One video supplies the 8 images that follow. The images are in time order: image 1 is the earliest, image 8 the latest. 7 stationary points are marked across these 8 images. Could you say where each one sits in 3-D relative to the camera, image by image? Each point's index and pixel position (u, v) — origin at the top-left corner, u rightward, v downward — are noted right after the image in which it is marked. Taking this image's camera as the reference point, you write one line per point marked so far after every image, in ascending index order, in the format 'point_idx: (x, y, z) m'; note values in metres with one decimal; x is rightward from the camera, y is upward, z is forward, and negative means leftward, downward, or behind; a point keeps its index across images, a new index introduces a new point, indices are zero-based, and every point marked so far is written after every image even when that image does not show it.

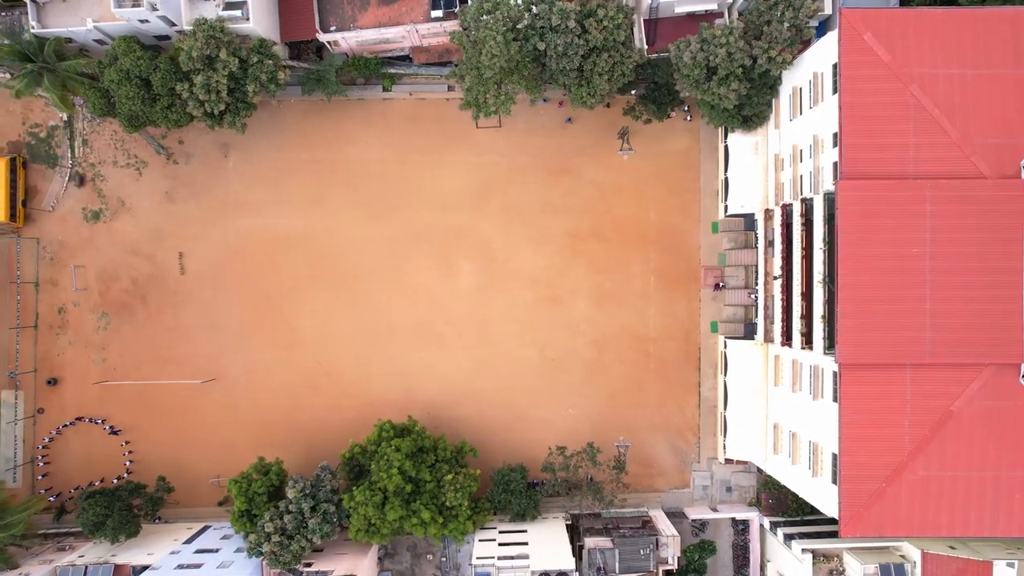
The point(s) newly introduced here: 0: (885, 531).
0: (+10.1, -6.6, +19.0) m
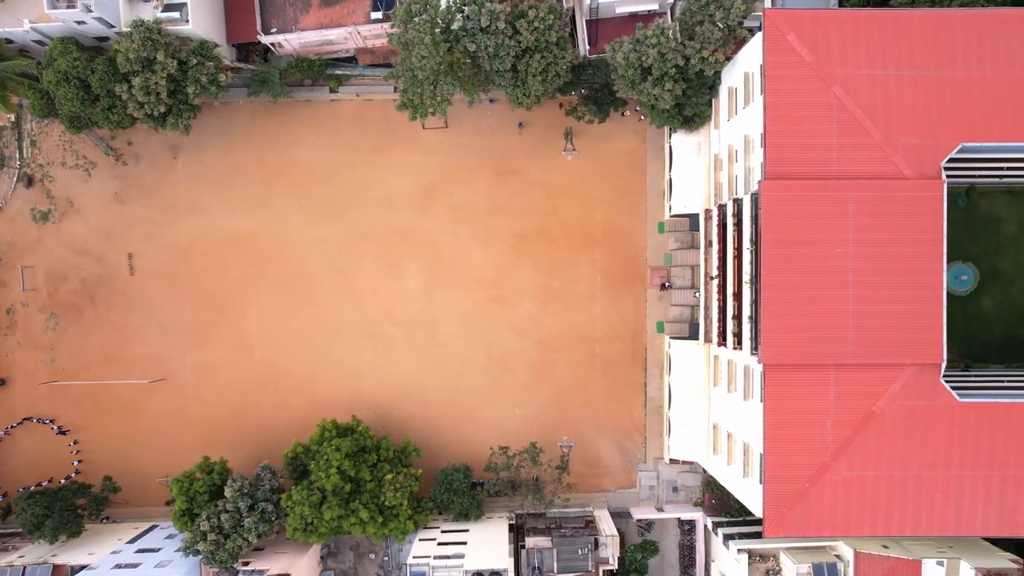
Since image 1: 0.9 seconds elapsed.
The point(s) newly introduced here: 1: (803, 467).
0: (+8.0, -6.6, +19.1) m
1: (+7.8, -4.8, +19.0) m
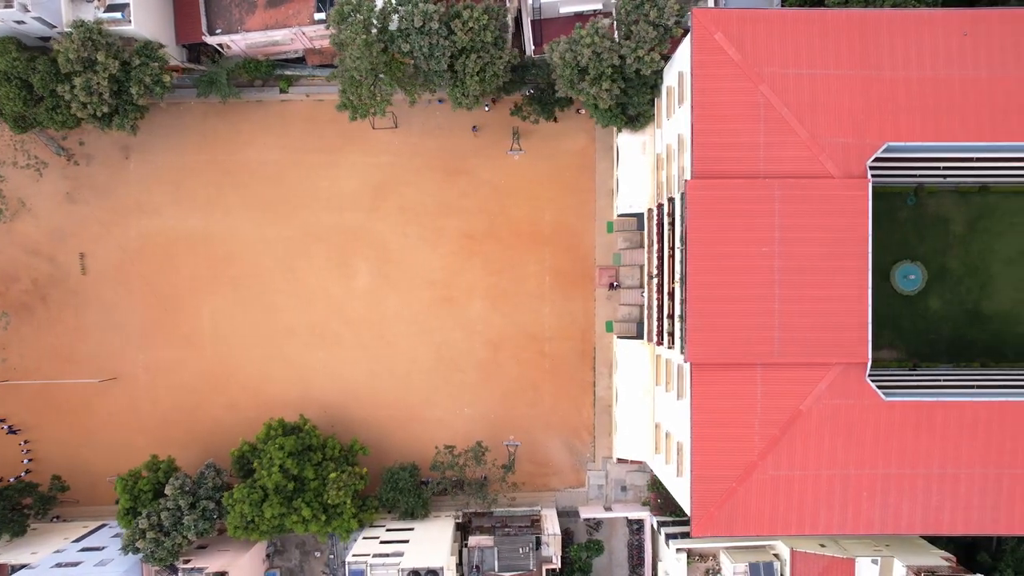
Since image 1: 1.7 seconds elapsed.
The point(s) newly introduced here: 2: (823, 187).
0: (+6.1, -6.6, +19.1) m
1: (+5.8, -4.8, +19.0) m
2: (+8.2, +2.7, +18.6) m
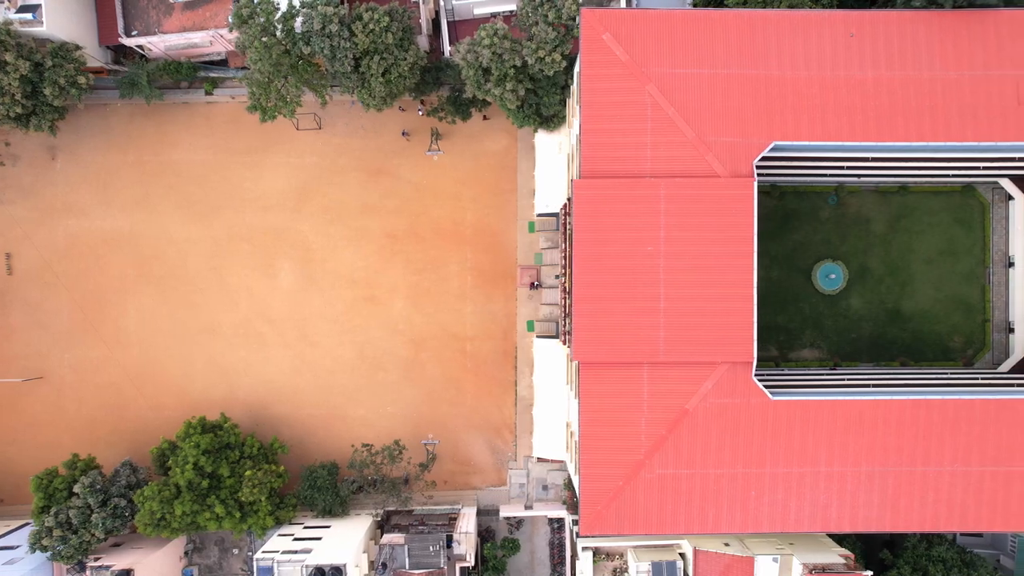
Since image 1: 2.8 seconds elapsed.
0: (+3.0, -6.6, +19.2) m
1: (+2.8, -4.8, +19.1) m
2: (+5.2, +2.7, +18.7) m
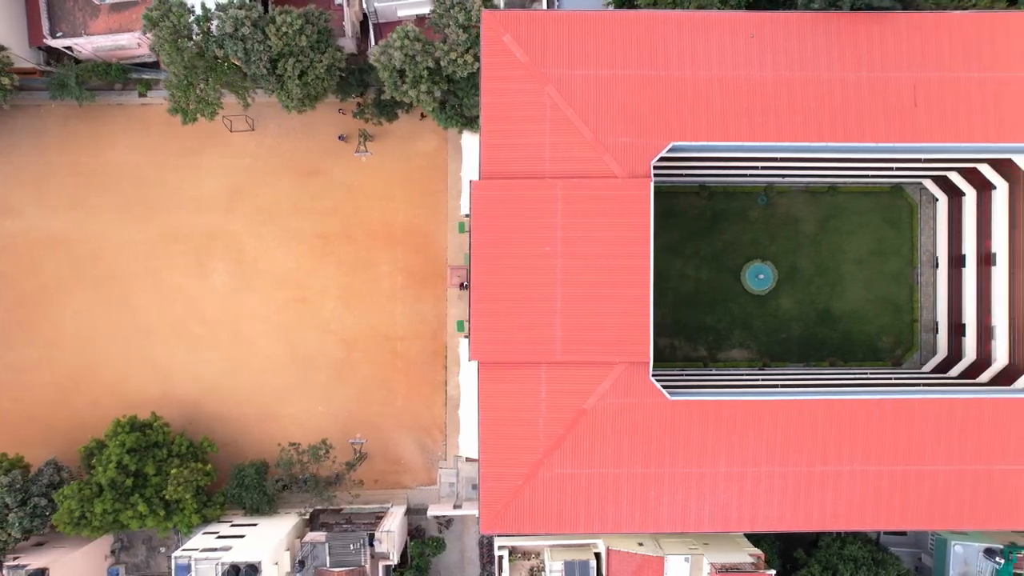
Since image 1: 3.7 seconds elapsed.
0: (+0.3, -6.6, +19.3) m
1: (+0.1, -4.8, +19.2) m
2: (+2.5, +2.7, +18.8) m
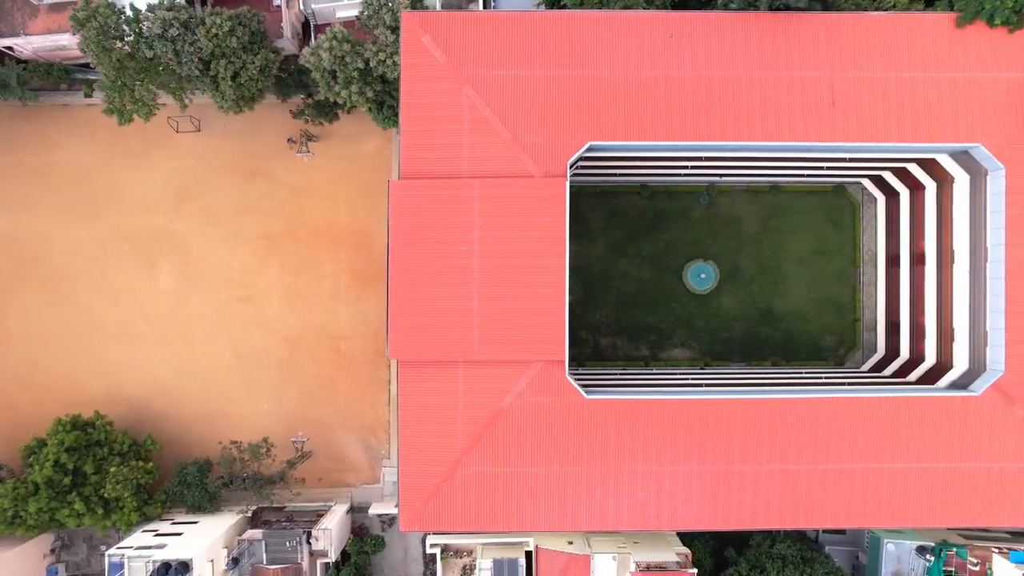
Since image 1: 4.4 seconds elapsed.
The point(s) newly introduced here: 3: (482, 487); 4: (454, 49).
0: (-1.9, -6.6, +19.4) m
1: (-2.1, -4.8, +19.3) m
2: (+0.2, +2.7, +18.9) m
3: (-0.8, -5.5, +19.3) m
4: (-1.6, +6.6, +19.4) m
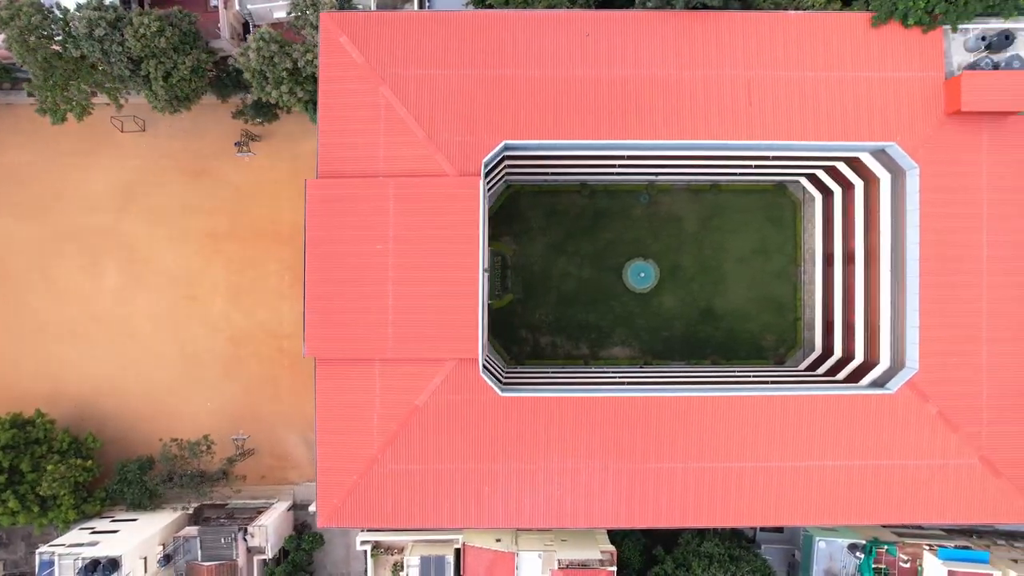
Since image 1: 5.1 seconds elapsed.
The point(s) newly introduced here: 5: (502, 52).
0: (-4.2, -6.5, +19.6) m
1: (-4.4, -4.7, +19.5) m
2: (-2.1, +2.8, +19.0) m
3: (-3.1, -5.4, +19.4) m
4: (-3.9, +6.6, +19.5) m
5: (-0.3, +6.5, +19.5) m
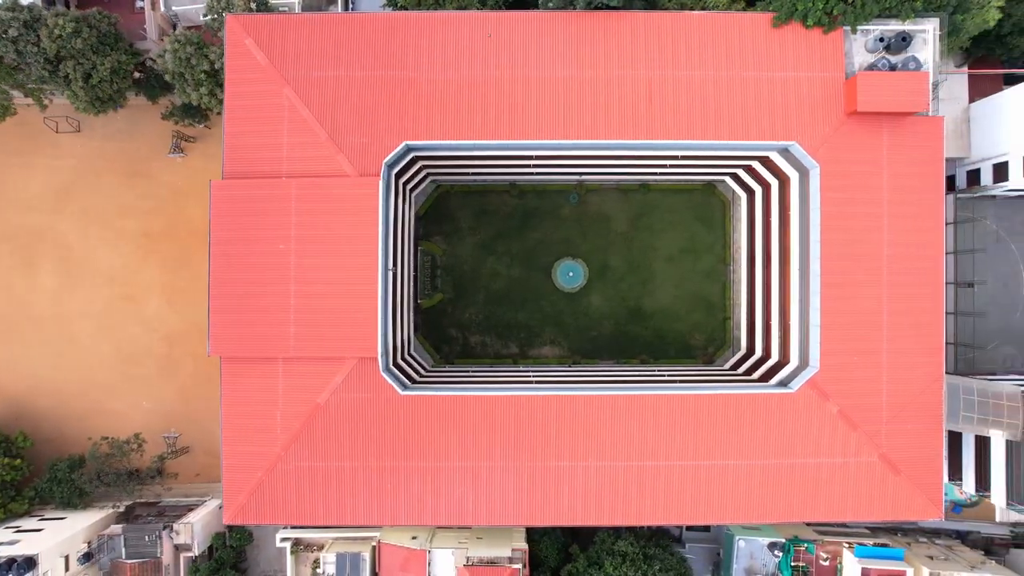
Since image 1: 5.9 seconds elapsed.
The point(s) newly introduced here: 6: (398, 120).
0: (-6.9, -6.5, +19.7) m
1: (-7.1, -4.7, +19.6) m
2: (-4.8, +2.8, +19.1) m
3: (-5.8, -5.4, +19.6) m
4: (-6.6, +6.6, +19.6) m
5: (-3.0, +6.5, +19.6) m
6: (-3.1, +4.6, +19.4) m
